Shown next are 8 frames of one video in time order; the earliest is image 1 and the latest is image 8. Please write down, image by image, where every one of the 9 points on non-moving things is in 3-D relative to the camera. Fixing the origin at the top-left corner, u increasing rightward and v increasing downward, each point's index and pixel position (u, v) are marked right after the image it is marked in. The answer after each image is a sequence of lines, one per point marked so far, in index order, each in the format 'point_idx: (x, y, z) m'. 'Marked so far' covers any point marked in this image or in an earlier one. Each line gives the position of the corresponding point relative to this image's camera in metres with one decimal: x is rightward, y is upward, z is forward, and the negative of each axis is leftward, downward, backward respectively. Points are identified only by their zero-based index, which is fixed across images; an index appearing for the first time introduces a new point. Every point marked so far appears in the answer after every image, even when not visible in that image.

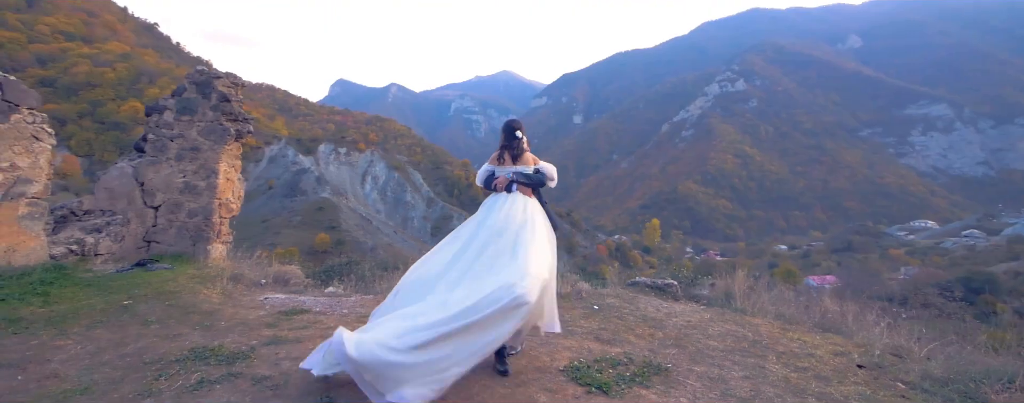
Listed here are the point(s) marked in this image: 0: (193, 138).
0: (-5.8, +1.2, +7.4) m
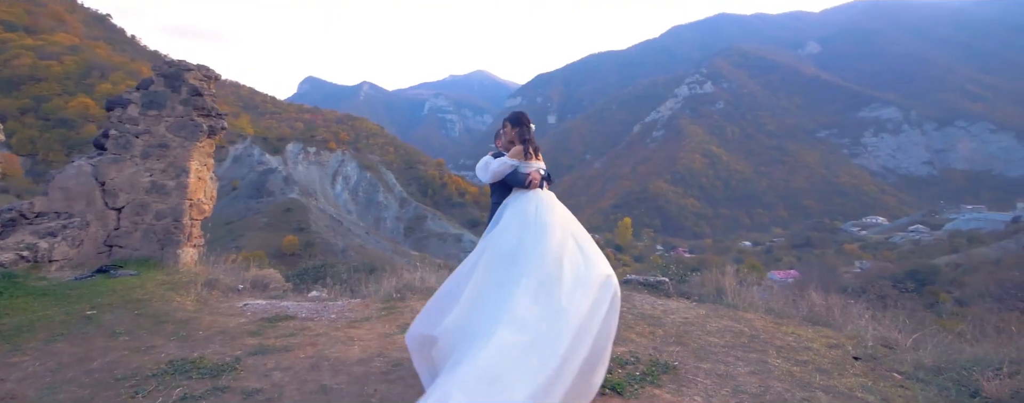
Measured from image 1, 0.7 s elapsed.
0: (-6.0, +1.1, +6.9) m
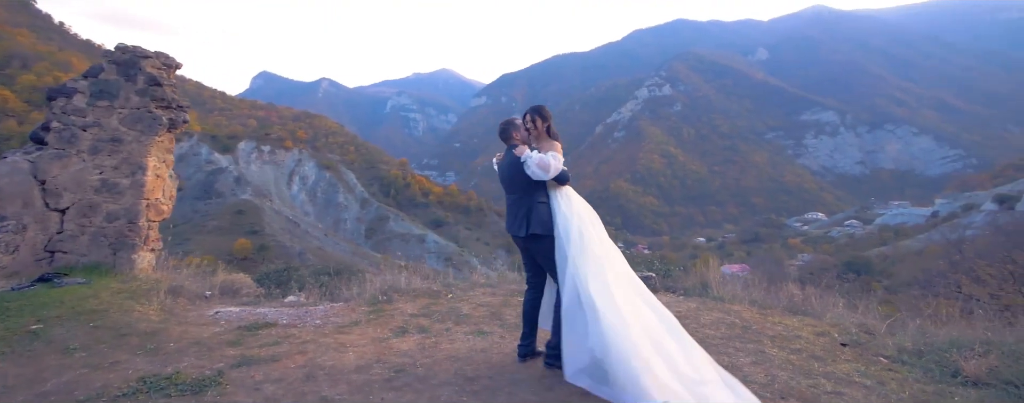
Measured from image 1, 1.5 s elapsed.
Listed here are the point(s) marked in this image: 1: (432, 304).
0: (-6.2, +1.1, +6.2) m
1: (-1.1, -1.4, +5.6) m
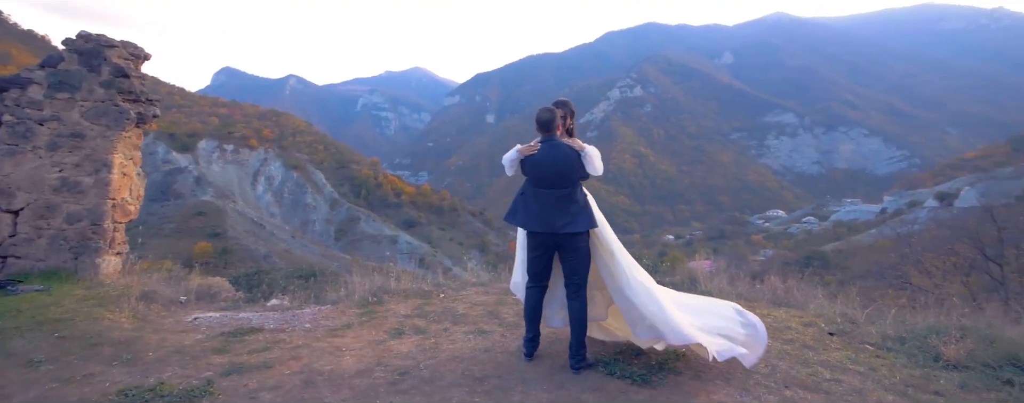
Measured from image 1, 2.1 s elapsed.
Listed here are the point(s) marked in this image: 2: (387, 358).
0: (-6.3, +1.1, +5.7) m
1: (-1.2, -1.4, +5.5) m
2: (-1.2, -1.5, +3.8) m
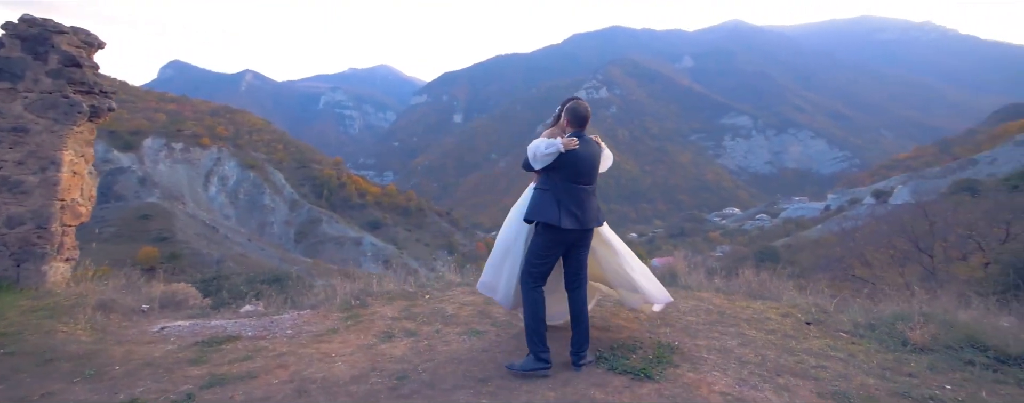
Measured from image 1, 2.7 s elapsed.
0: (-6.4, +1.1, +5.2) m
1: (-1.3, -1.4, +5.3) m
2: (-1.2, -1.5, +3.6) m
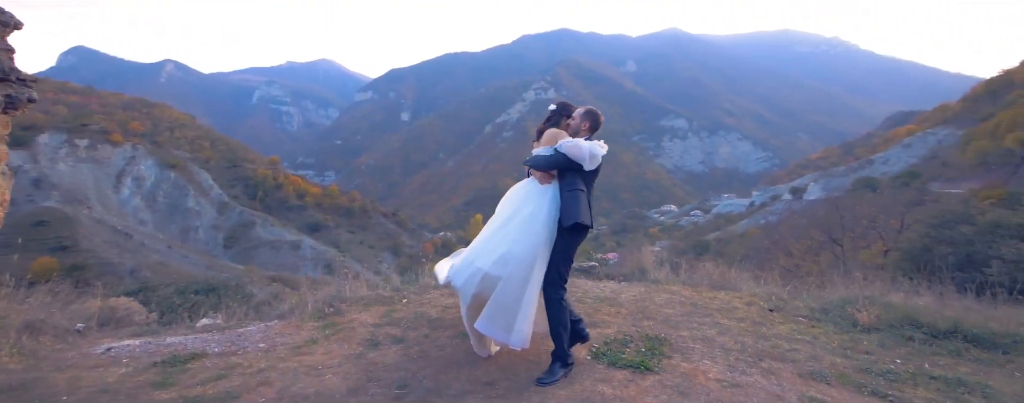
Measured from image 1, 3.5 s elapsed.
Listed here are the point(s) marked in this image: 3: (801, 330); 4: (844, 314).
0: (-6.6, +1.0, +4.3) m
1: (-1.5, -1.4, +5.1) m
2: (-1.2, -1.5, +3.5) m
3: (+3.2, -1.4, +4.4) m
4: (+3.9, -1.3, +4.8) m
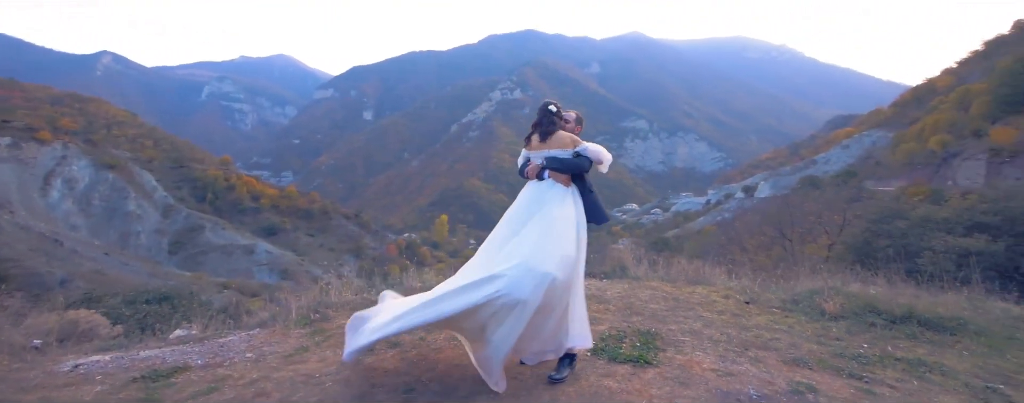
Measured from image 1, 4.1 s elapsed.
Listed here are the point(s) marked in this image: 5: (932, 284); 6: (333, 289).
0: (-6.7, +1.0, +3.8) m
1: (-1.6, -1.4, +5.1) m
2: (-1.1, -1.5, +3.4) m
3: (+3.1, -1.4, +4.8) m
4: (+3.8, -1.3, +5.2) m
5: (+7.1, -1.4, +6.8) m
6: (-2.6, -1.3, +6.0) m
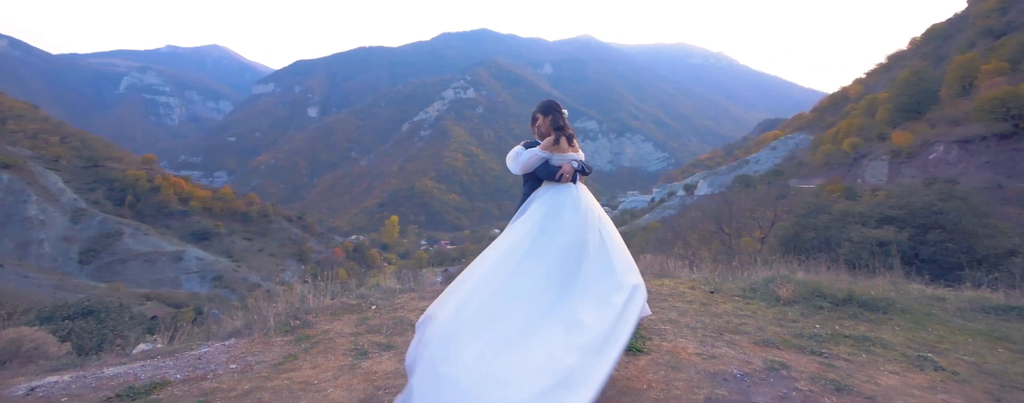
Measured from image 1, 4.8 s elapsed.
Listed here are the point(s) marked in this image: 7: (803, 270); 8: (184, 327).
0: (-6.7, +0.9, +3.1) m
1: (-1.8, -1.4, +5.0) m
2: (-1.1, -1.5, +3.4) m
3: (+3.0, -1.4, +5.2) m
4: (+3.6, -1.3, +5.7) m
5: (+6.7, -1.3, +7.7) m
6: (-2.9, -1.3, +5.8) m
7: (+5.3, -1.2, +7.2) m
8: (-4.7, -1.7, +5.8) m
